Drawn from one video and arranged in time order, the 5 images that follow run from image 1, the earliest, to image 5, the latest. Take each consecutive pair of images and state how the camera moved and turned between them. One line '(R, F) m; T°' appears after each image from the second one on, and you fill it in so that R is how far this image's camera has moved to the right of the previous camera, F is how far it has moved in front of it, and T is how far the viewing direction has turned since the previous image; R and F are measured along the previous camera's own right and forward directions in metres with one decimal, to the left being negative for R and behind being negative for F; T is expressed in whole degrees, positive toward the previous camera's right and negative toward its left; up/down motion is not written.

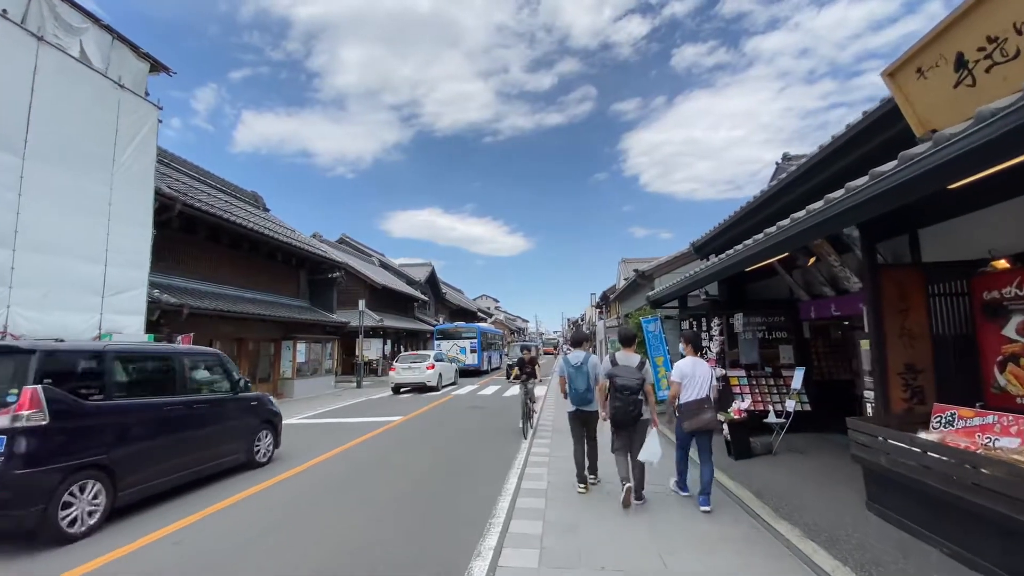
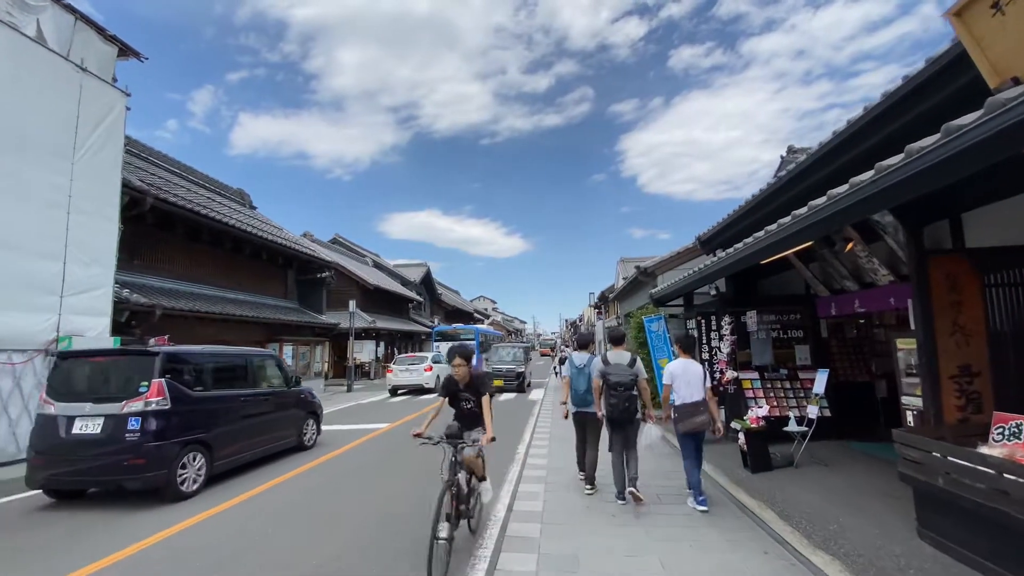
(+0.1, +0.7) m; 0°
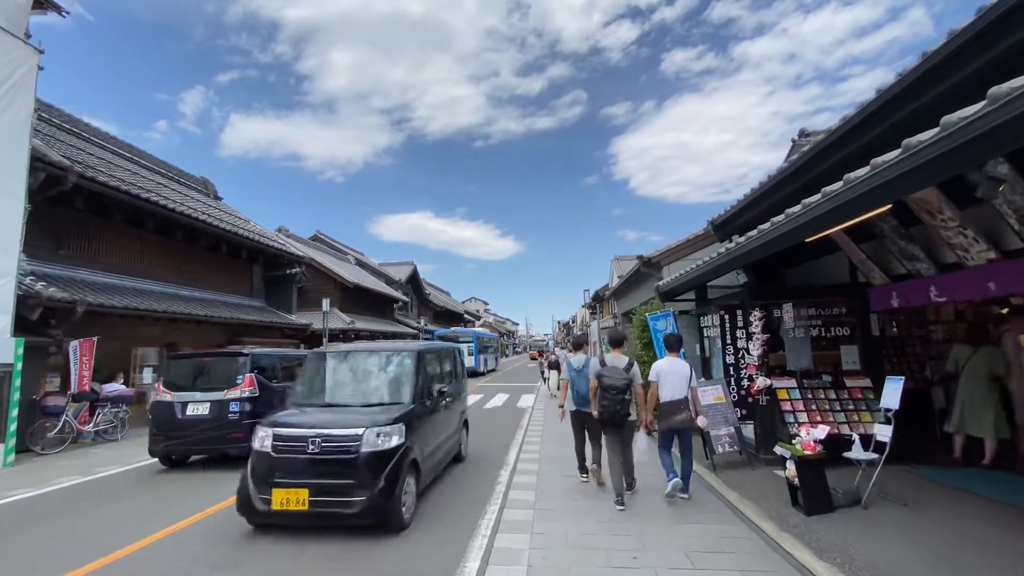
(+0.2, +1.5) m; +1°
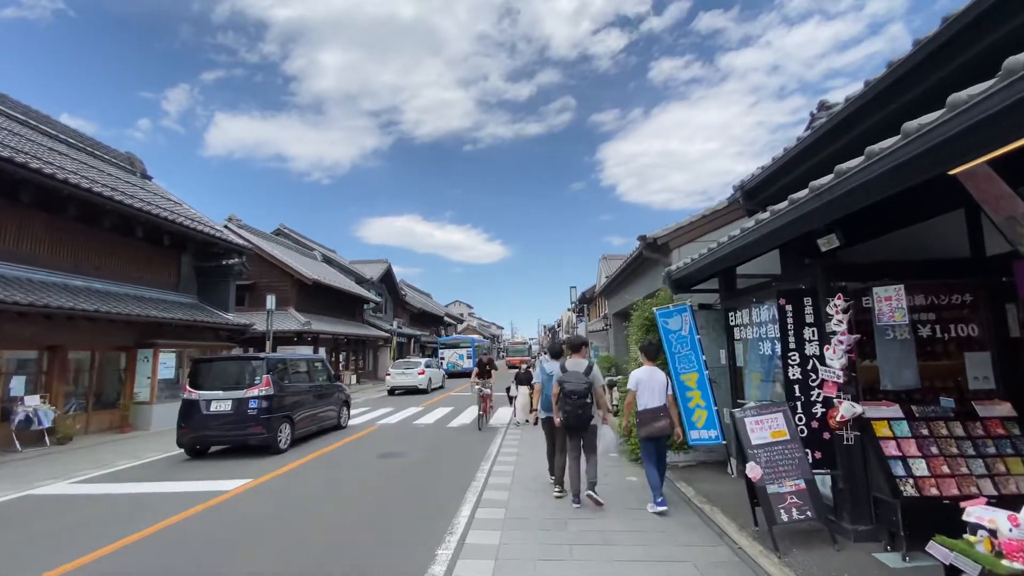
(+0.3, +2.3) m; +1°
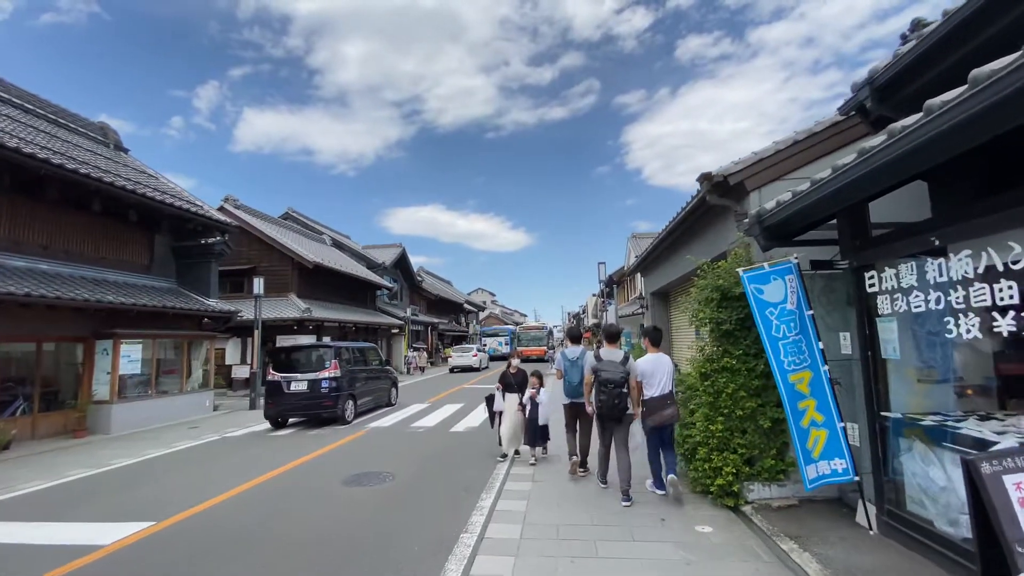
(+0.2, +2.1) m; -3°
